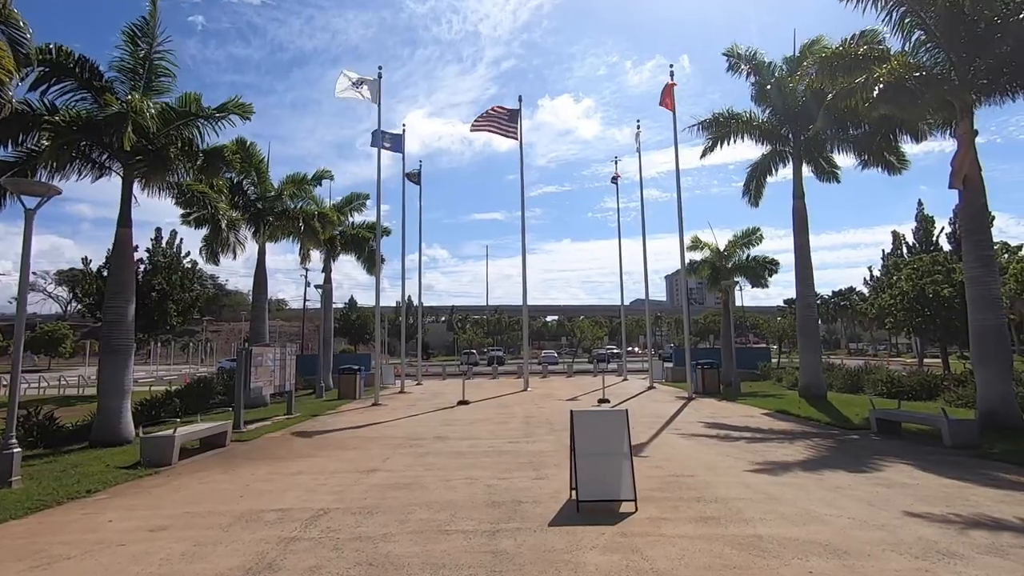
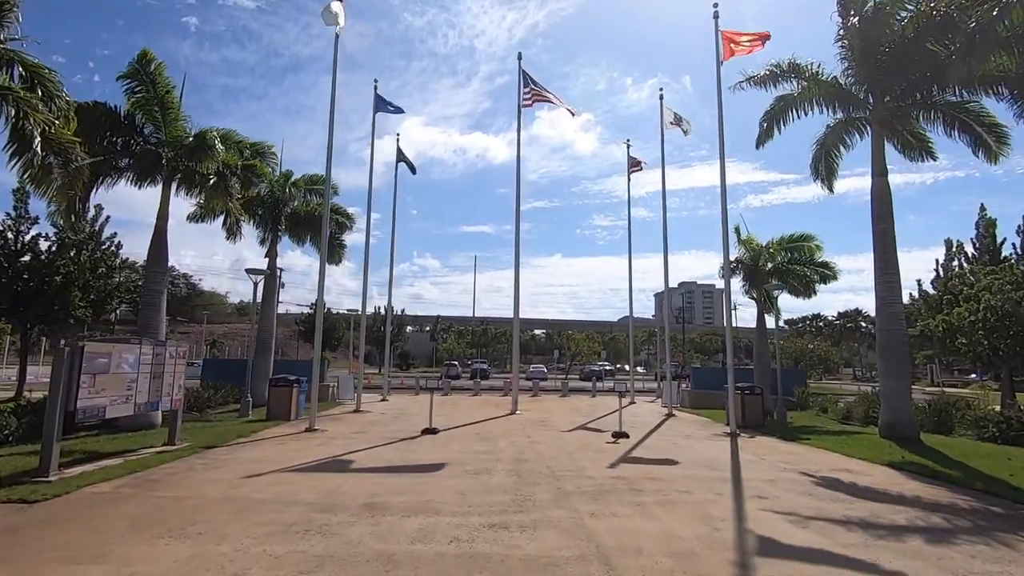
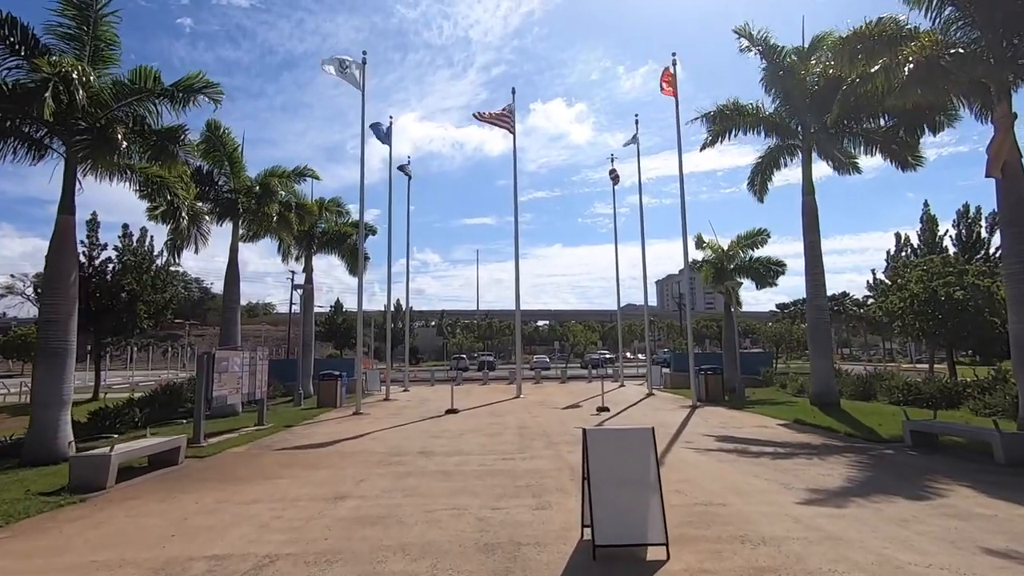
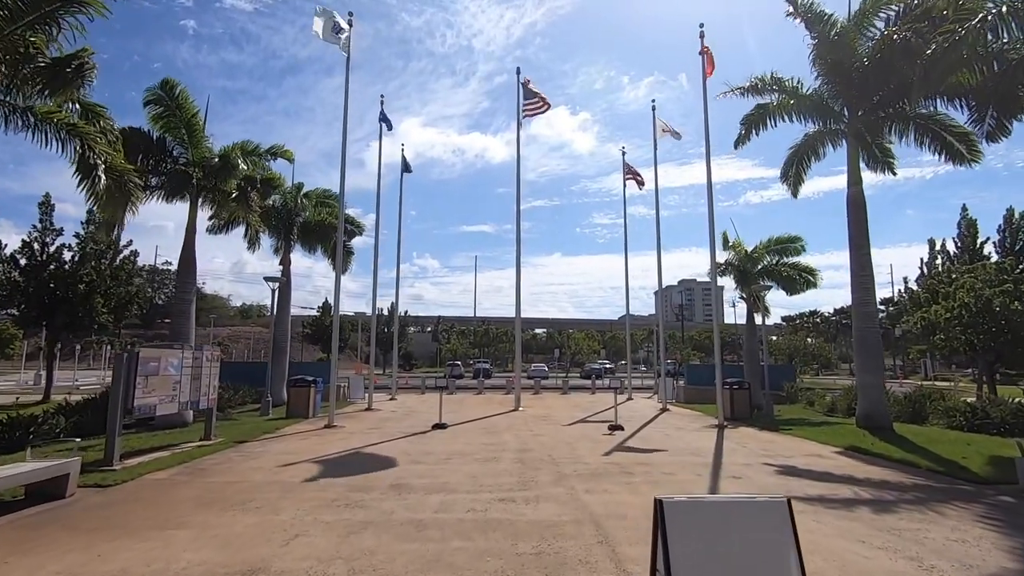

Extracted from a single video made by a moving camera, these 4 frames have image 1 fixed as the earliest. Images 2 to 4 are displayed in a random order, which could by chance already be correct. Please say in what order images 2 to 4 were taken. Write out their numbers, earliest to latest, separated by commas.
3, 4, 2
